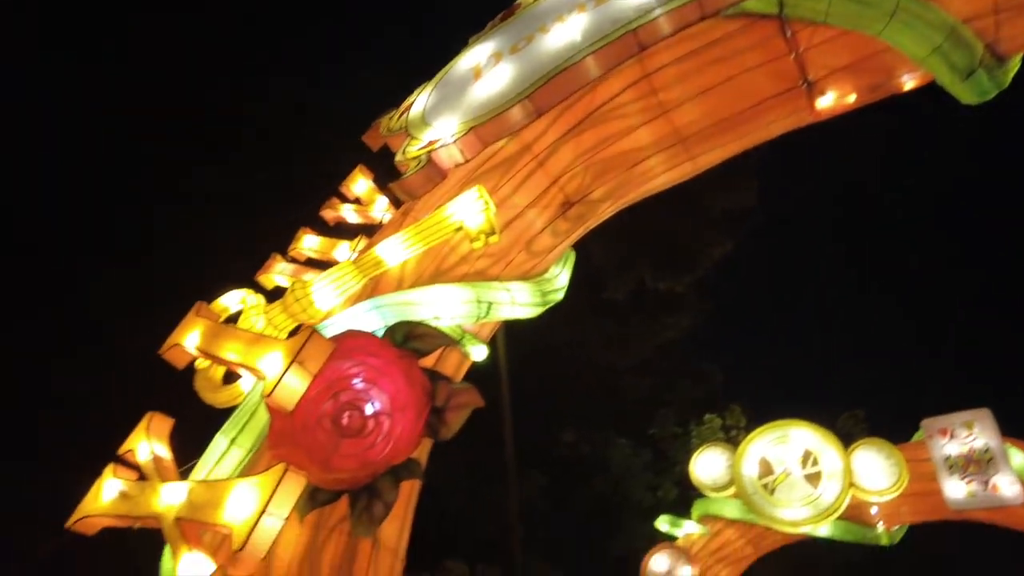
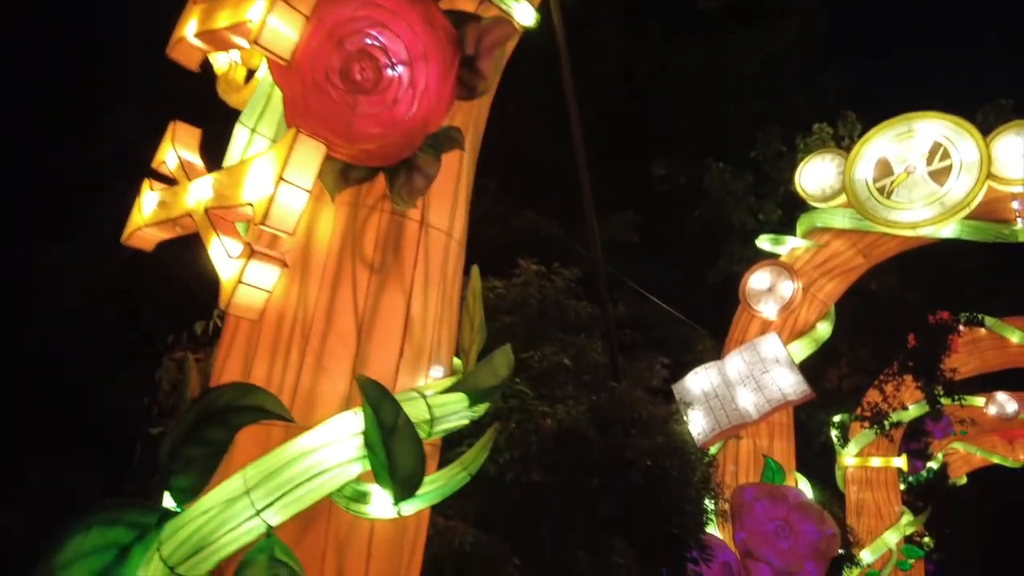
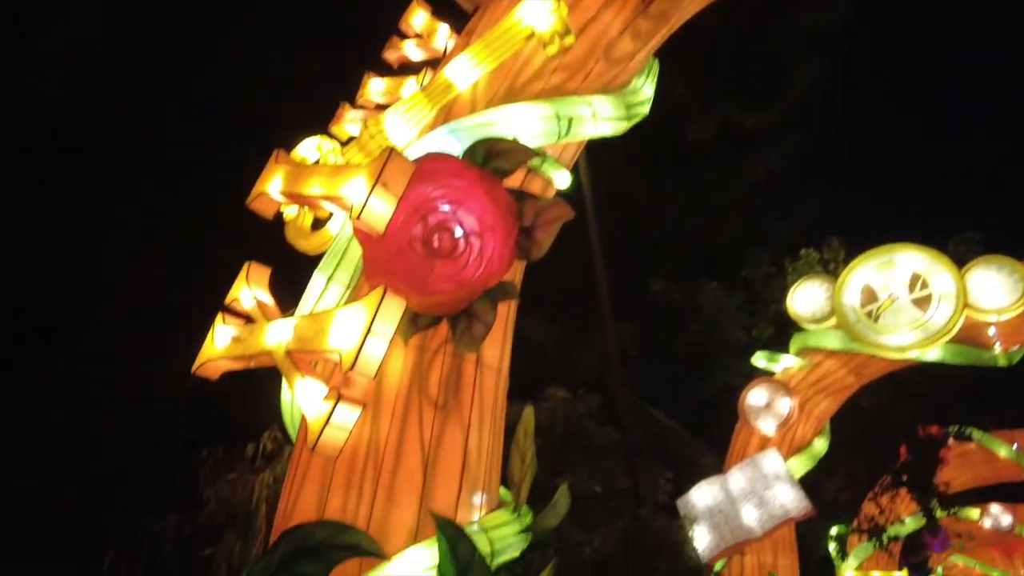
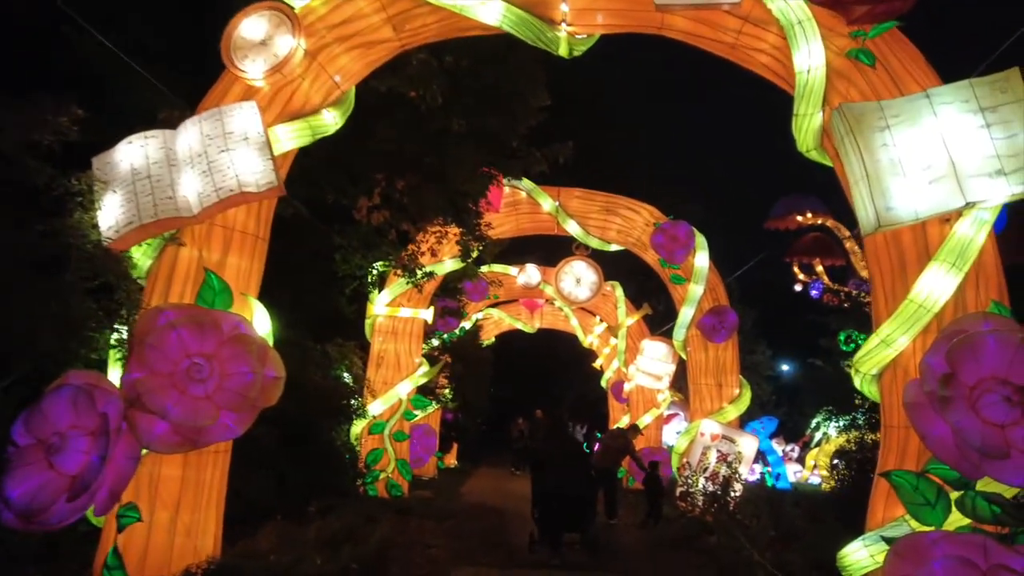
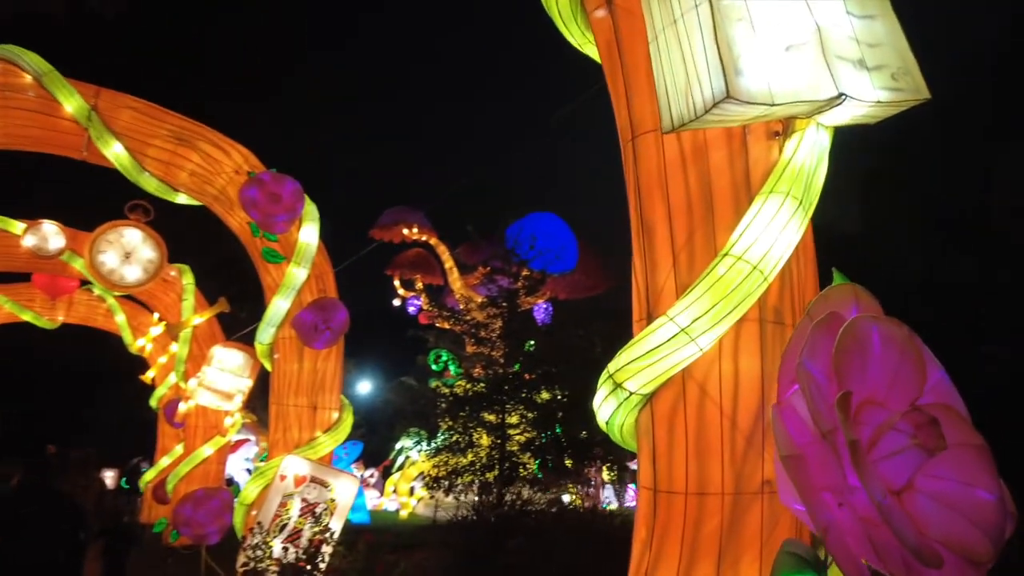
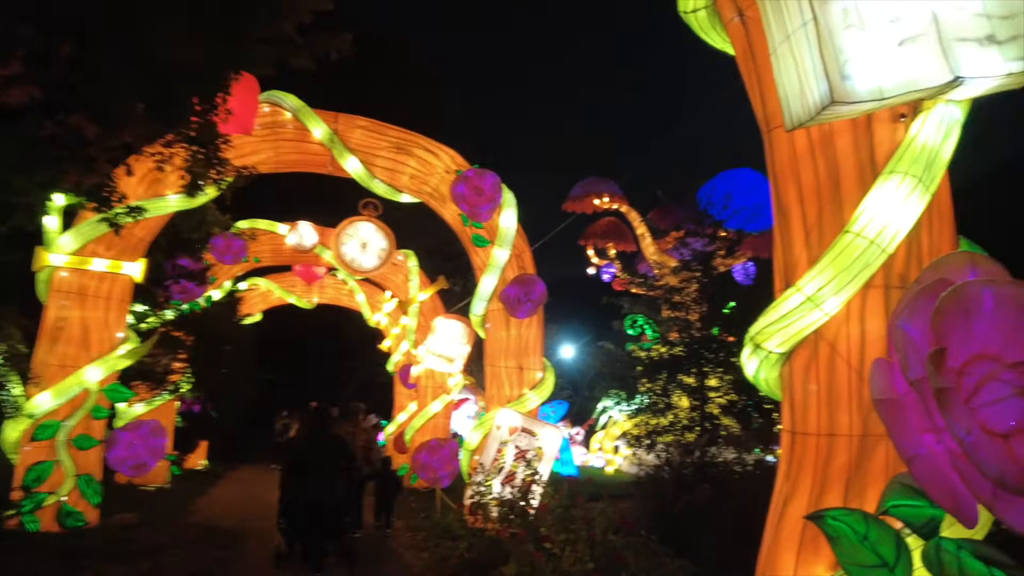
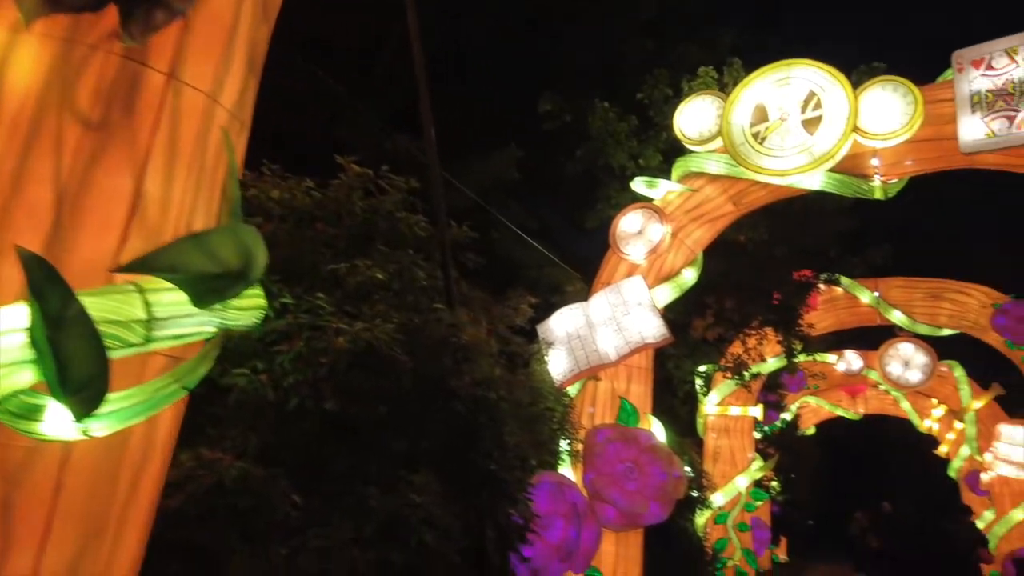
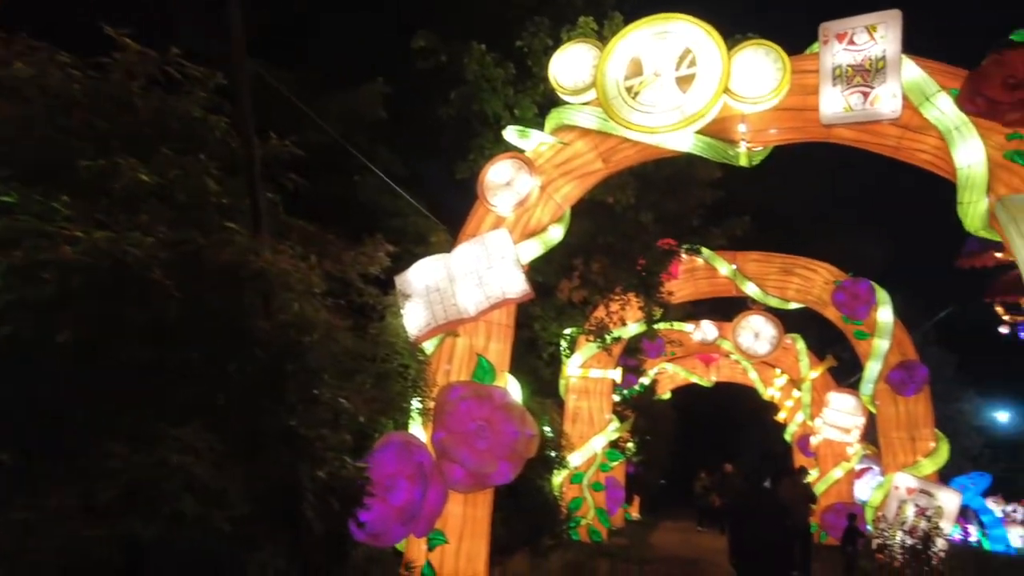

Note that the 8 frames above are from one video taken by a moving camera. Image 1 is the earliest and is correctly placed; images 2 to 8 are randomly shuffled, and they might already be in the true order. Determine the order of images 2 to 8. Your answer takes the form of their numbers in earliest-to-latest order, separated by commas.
3, 2, 7, 8, 4, 6, 5
